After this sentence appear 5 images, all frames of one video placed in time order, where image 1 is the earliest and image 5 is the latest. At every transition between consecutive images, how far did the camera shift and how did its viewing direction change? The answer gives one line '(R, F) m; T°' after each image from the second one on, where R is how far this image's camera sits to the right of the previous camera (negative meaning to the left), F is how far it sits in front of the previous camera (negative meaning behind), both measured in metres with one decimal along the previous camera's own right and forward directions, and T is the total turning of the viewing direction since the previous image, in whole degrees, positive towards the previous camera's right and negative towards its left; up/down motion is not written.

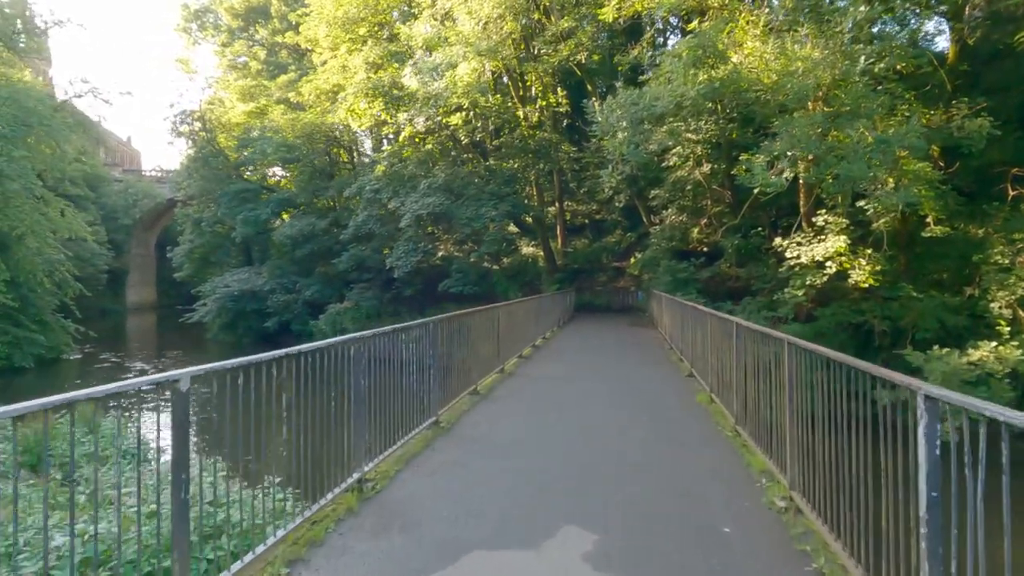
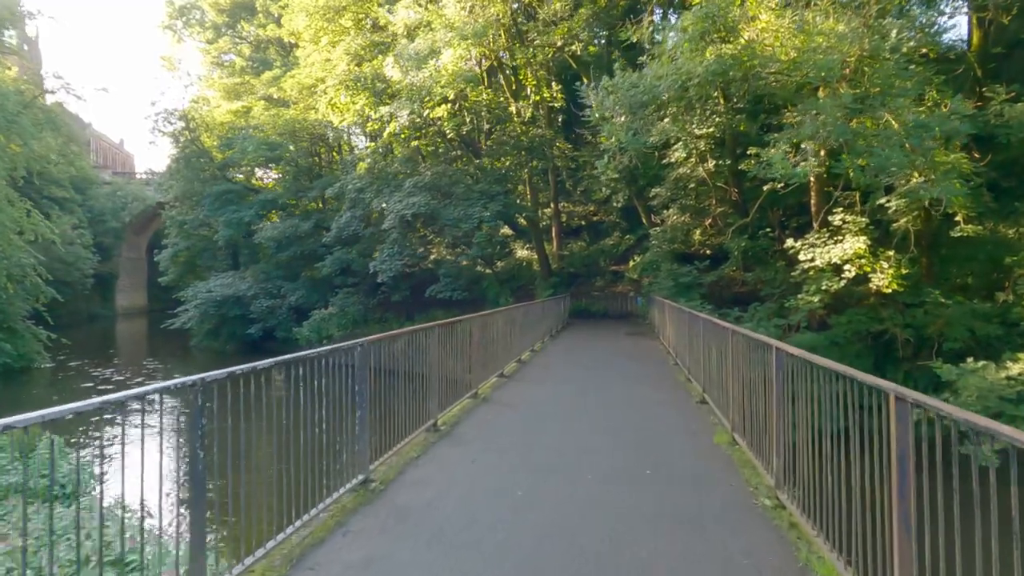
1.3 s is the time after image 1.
(+0.3, +1.5) m; 0°
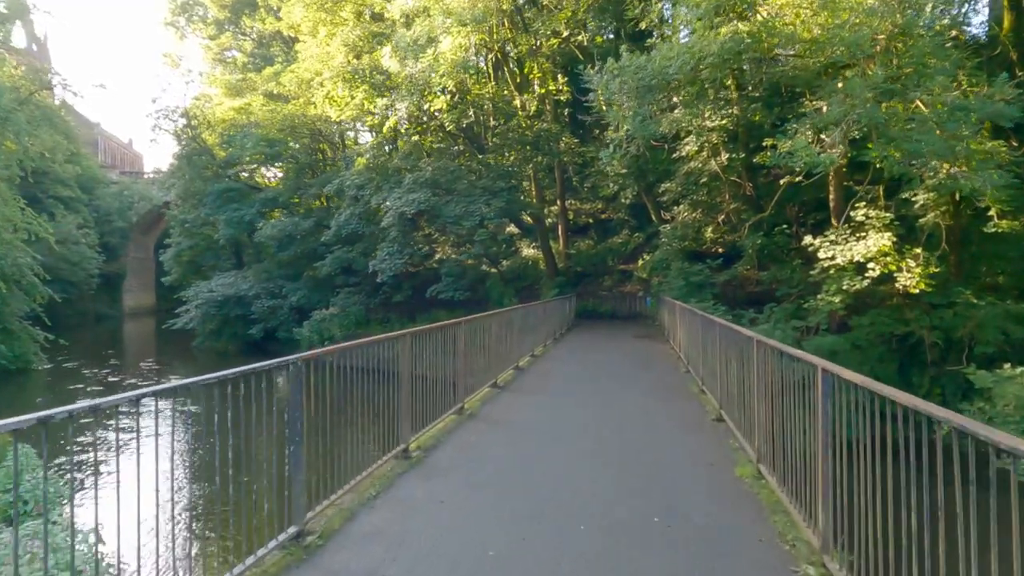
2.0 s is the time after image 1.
(+0.2, +0.8) m; -1°
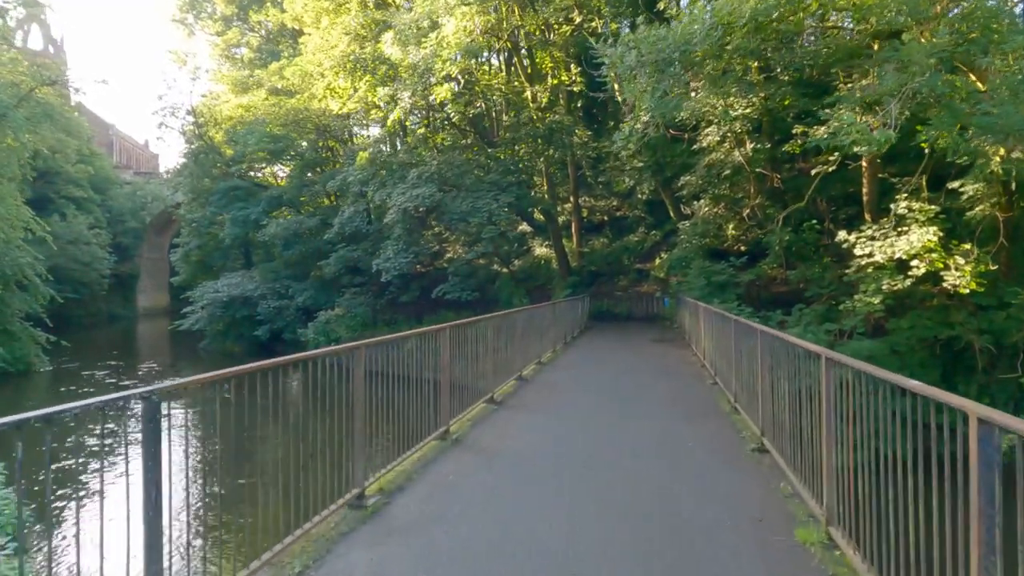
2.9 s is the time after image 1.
(+0.2, +1.1) m; -1°
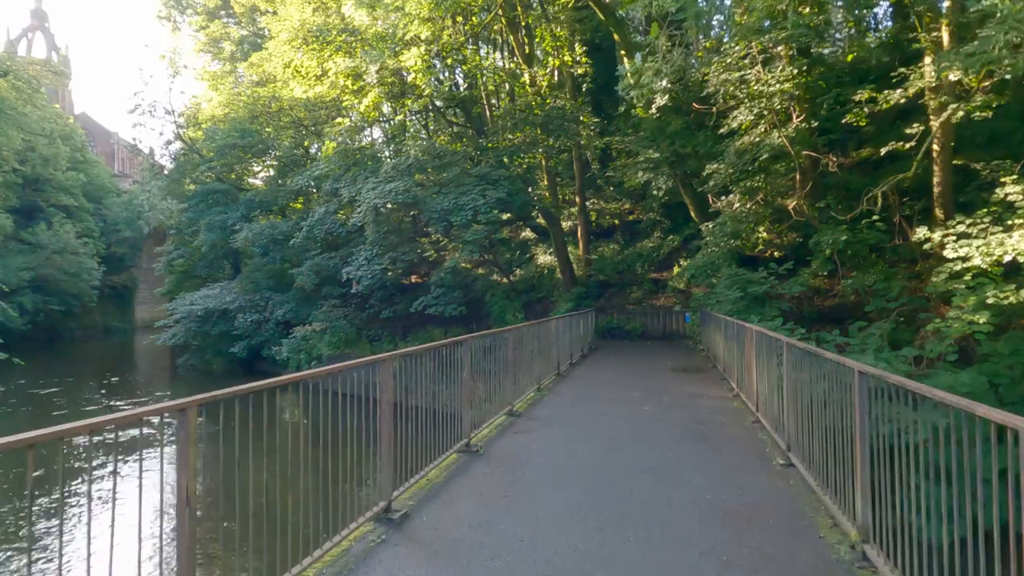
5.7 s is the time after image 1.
(+0.6, +3.2) m; -1°
